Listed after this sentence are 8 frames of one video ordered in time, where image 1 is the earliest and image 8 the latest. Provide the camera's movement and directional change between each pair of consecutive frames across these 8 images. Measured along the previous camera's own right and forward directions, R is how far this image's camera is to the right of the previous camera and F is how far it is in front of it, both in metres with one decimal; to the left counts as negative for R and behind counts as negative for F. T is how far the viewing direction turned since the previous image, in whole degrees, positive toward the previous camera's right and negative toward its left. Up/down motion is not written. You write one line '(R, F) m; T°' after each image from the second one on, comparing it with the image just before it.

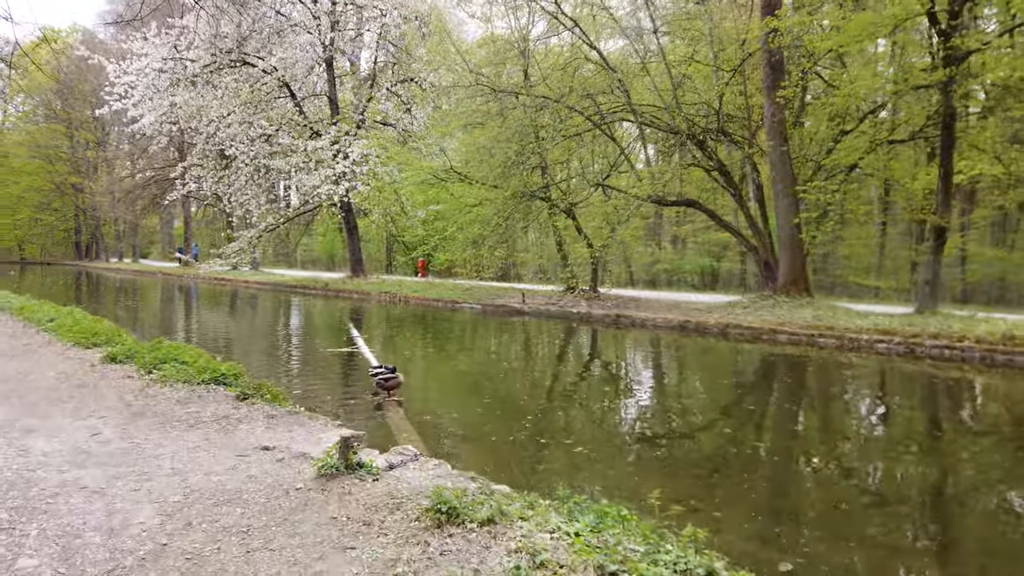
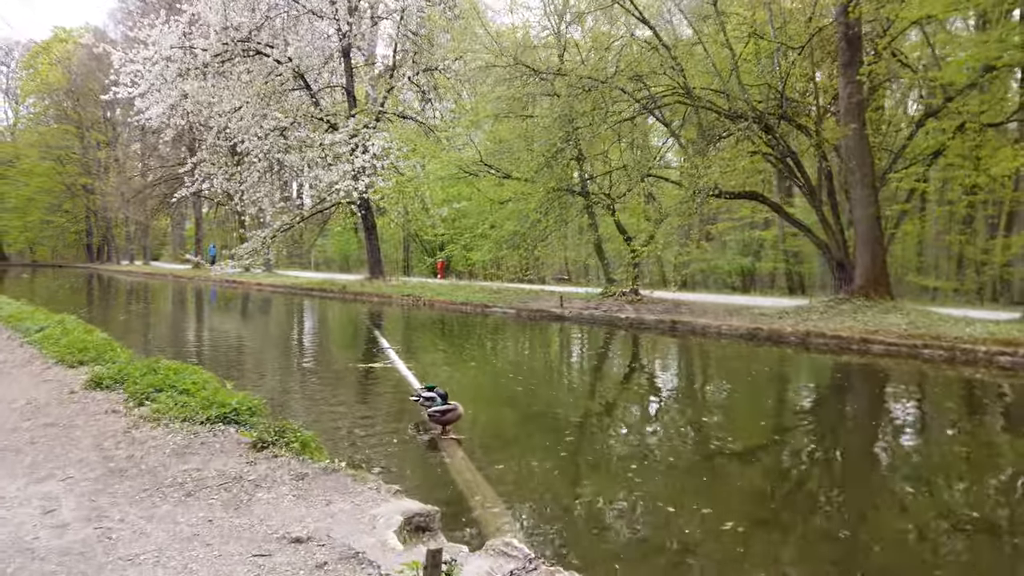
(-0.6, +1.6) m; -1°
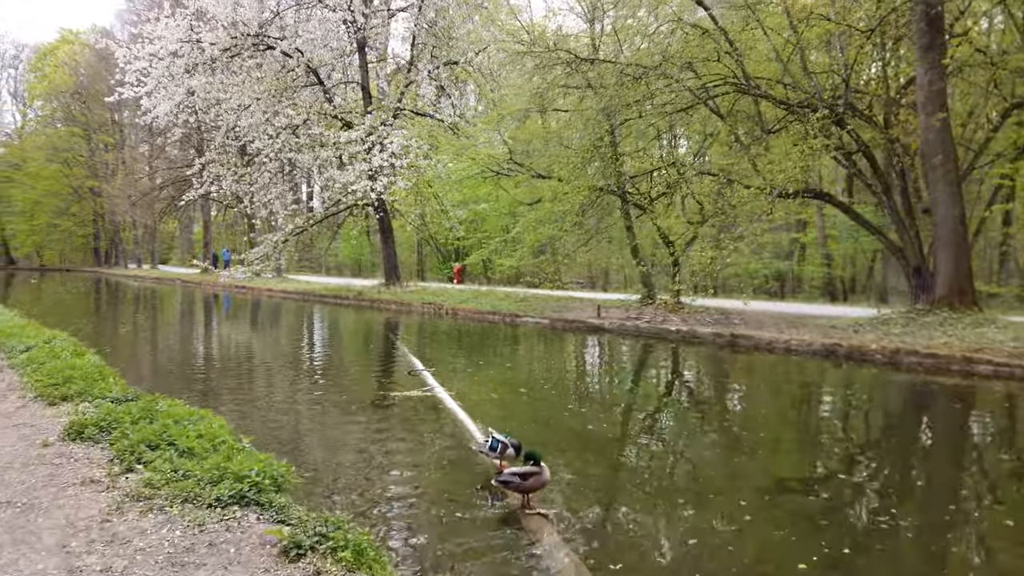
(-0.5, +1.3) m; -1°
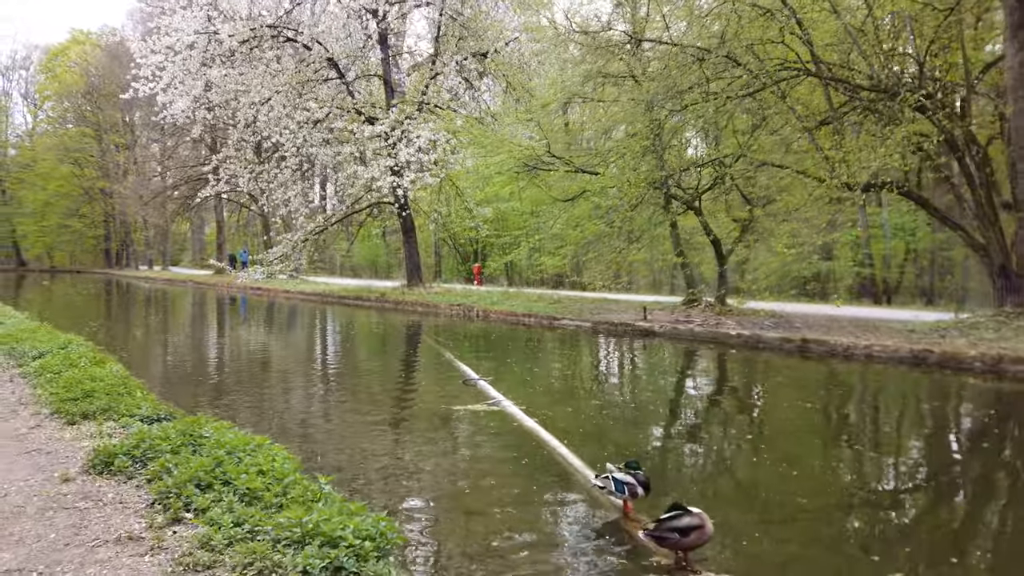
(-0.6, +0.9) m; -1°
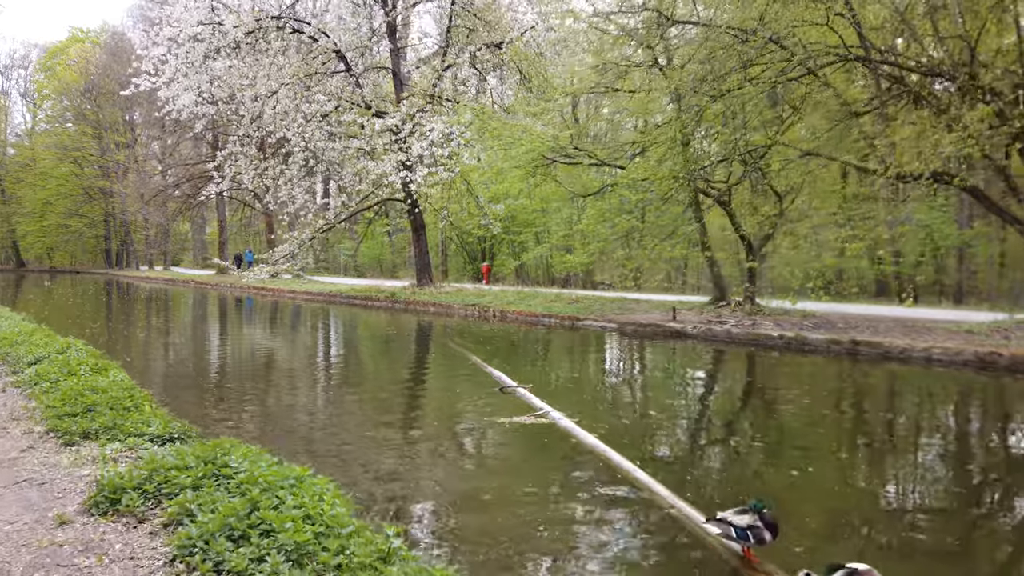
(-0.4, +0.7) m; 0°
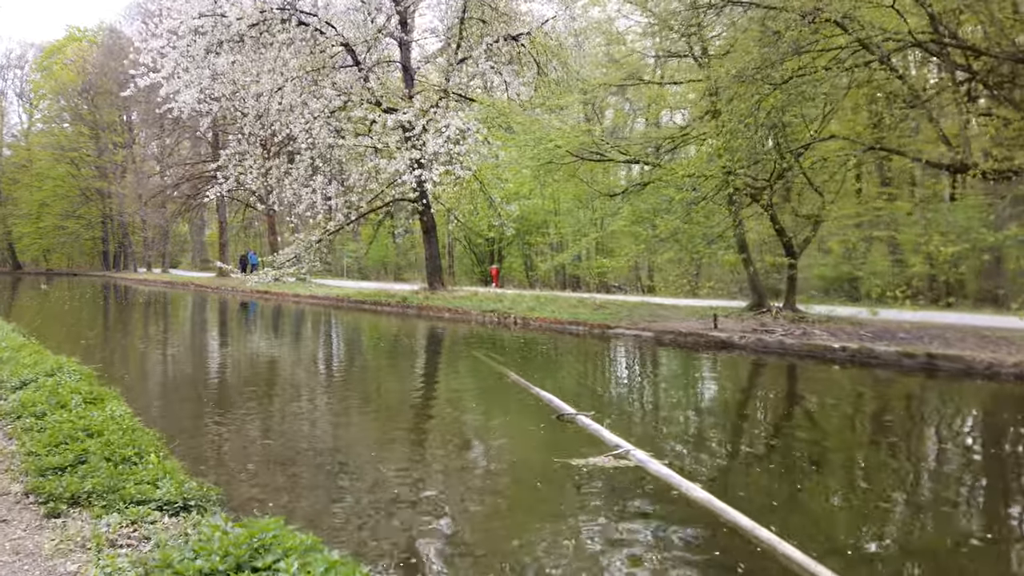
(-0.5, +1.0) m; 0°
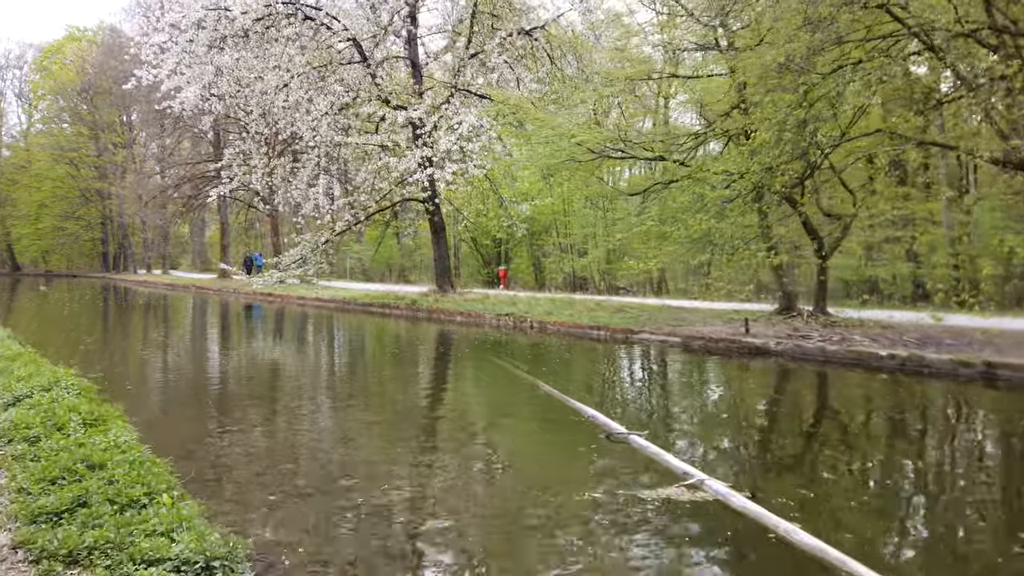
(-0.3, +0.6) m; 0°
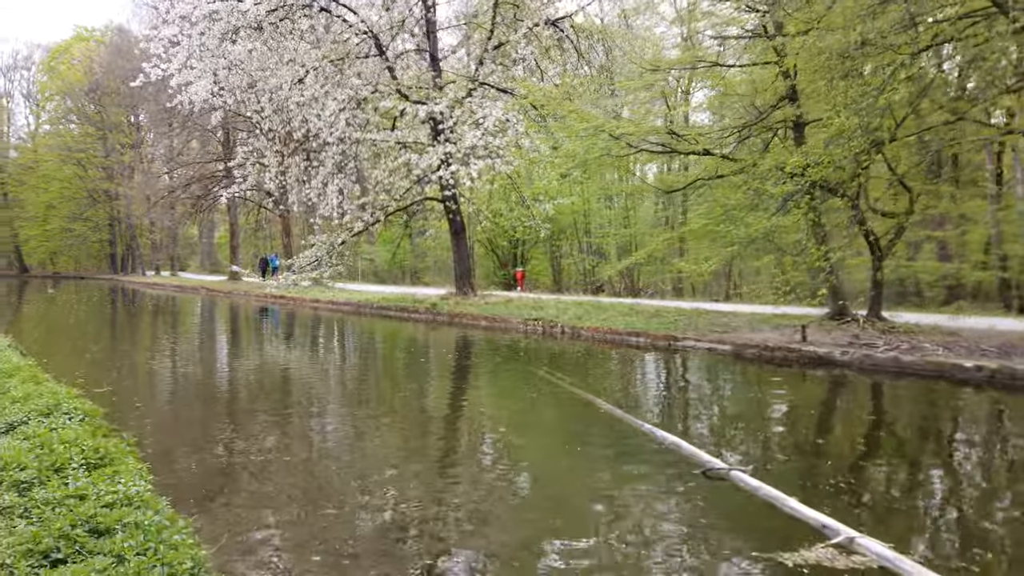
(-0.5, +0.9) m; 0°
